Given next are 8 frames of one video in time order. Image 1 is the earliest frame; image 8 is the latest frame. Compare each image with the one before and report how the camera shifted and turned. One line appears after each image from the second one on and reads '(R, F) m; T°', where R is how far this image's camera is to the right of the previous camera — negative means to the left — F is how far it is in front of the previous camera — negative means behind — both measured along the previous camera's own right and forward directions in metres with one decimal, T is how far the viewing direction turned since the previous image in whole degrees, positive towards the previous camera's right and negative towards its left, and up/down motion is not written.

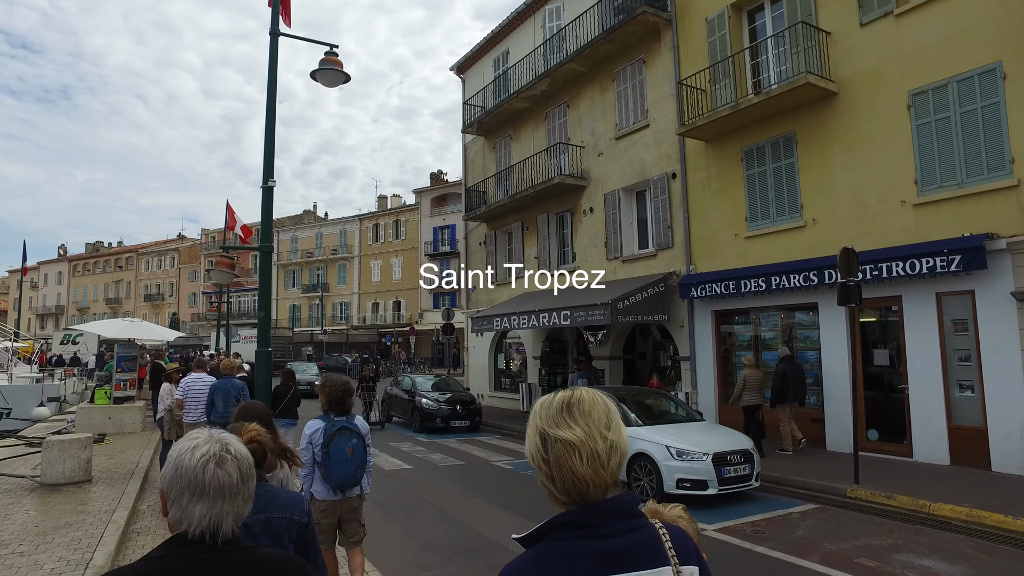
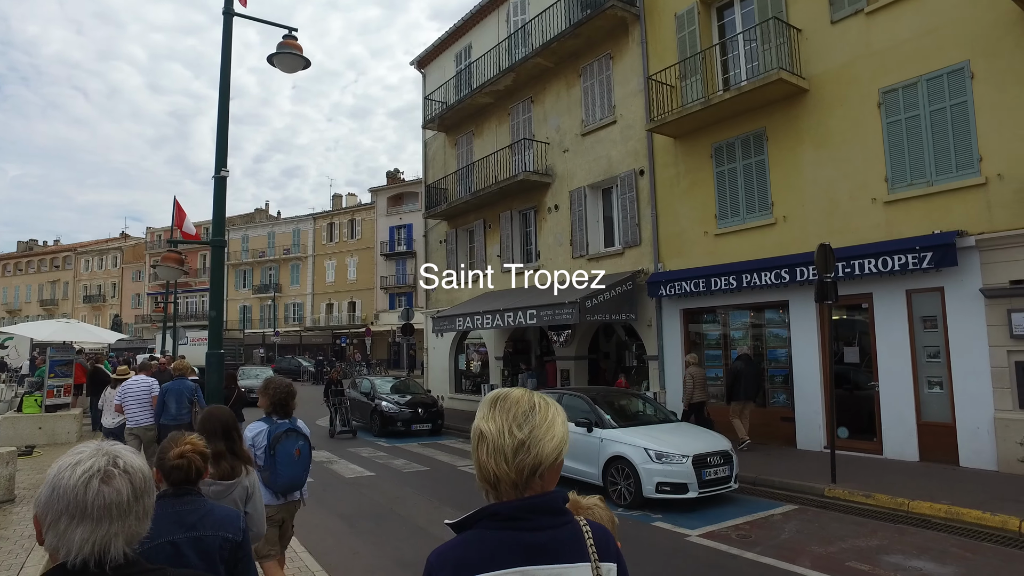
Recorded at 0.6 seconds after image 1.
(-0.2, +0.4) m; +4°
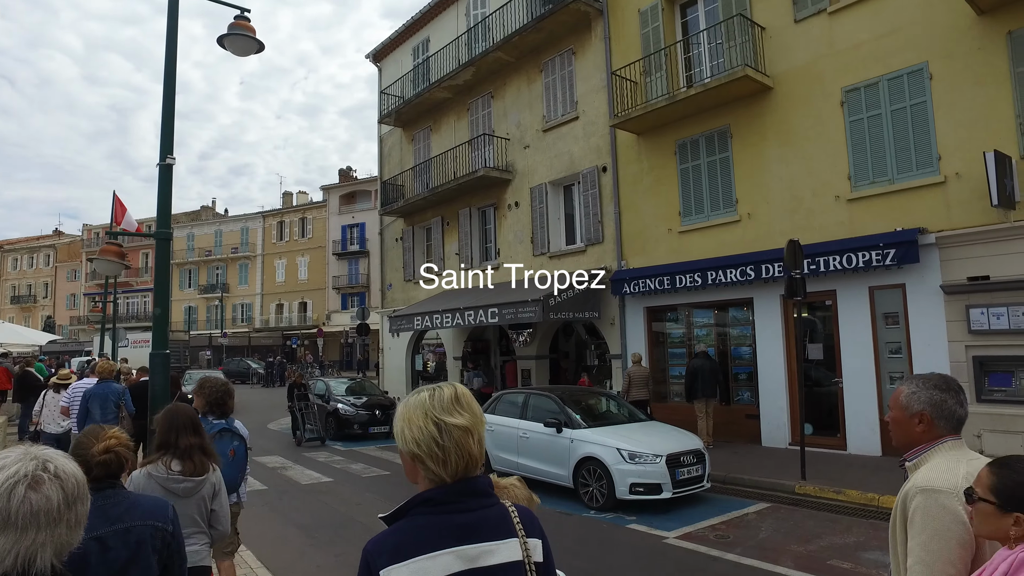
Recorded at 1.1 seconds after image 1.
(-0.2, +0.3) m; +4°
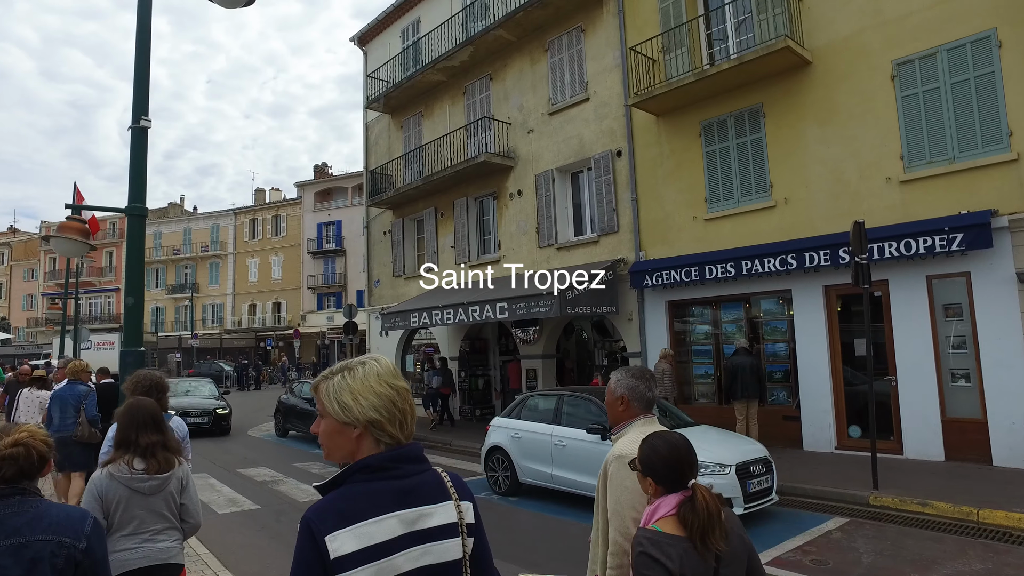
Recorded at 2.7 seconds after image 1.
(-0.7, +1.1) m; +2°
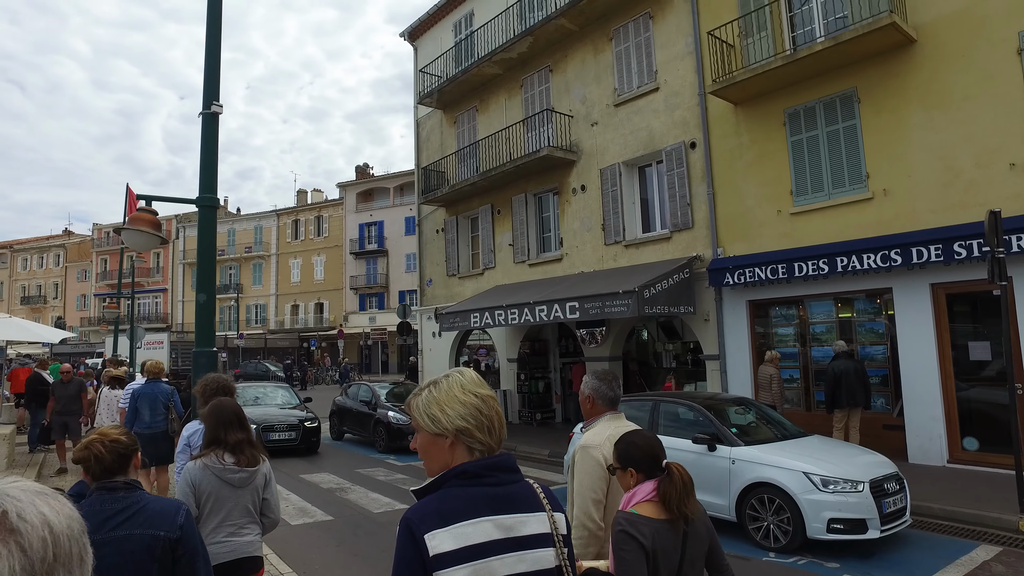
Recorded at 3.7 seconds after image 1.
(-0.6, +0.6) m; -3°
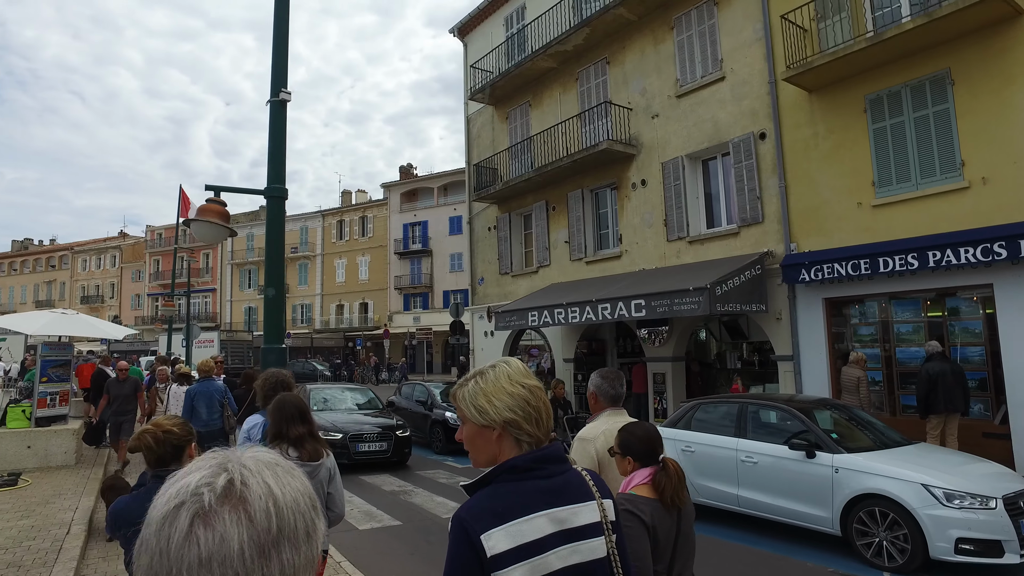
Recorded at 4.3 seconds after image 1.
(-0.4, +0.3) m; -3°
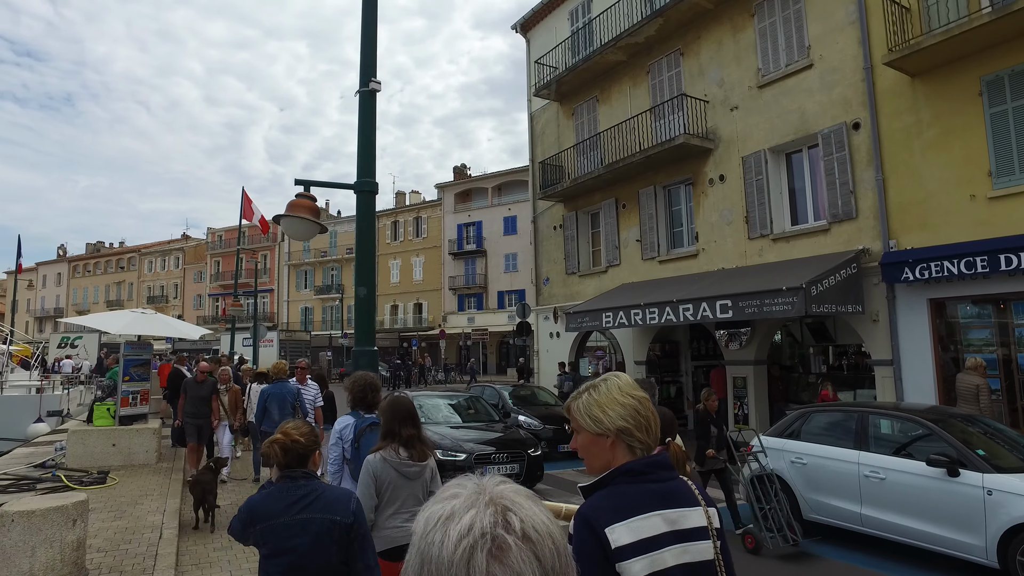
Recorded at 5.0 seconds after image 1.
(-0.5, +0.3) m; -4°
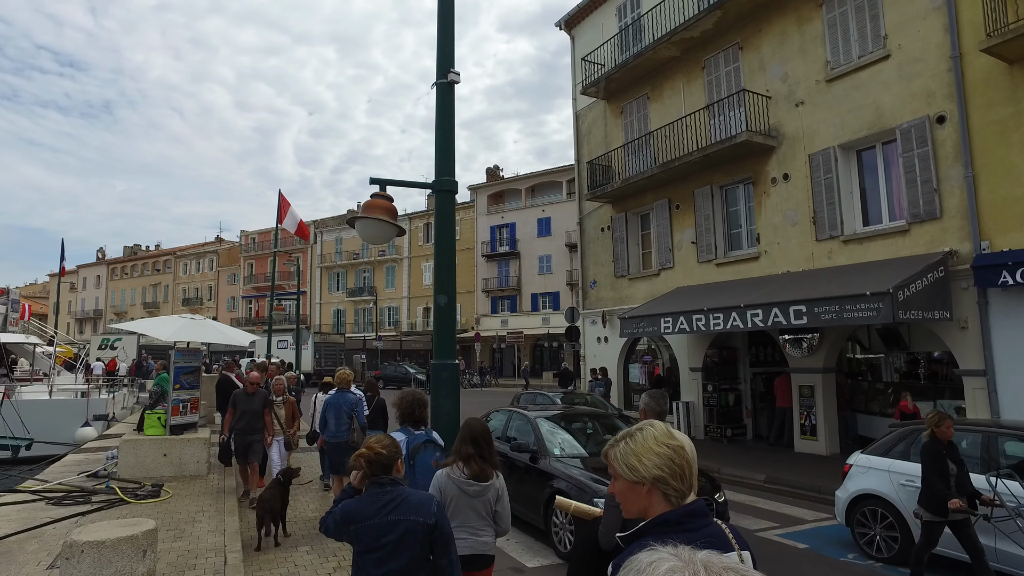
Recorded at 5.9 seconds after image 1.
(-0.5, +0.5) m; -2°
